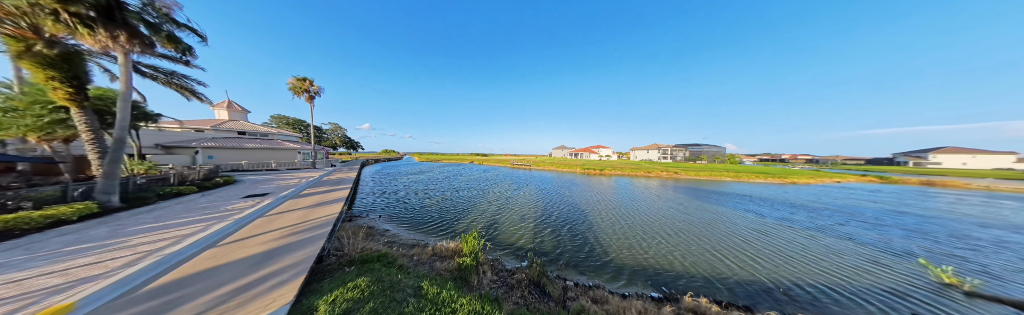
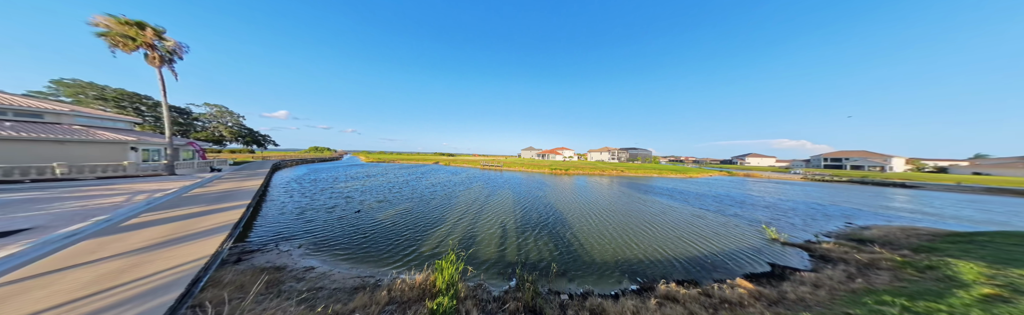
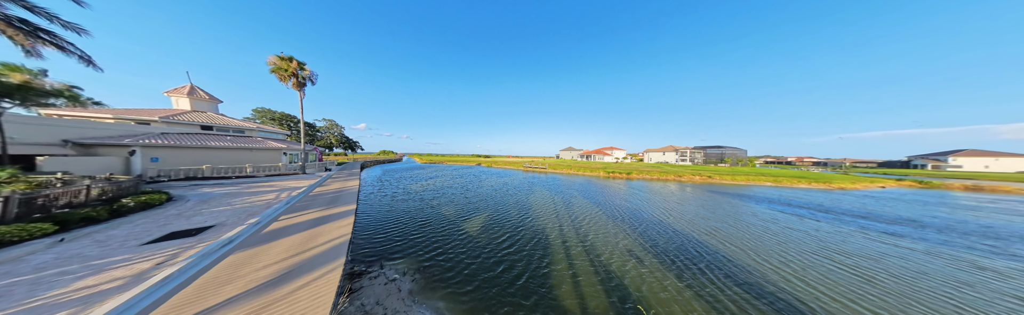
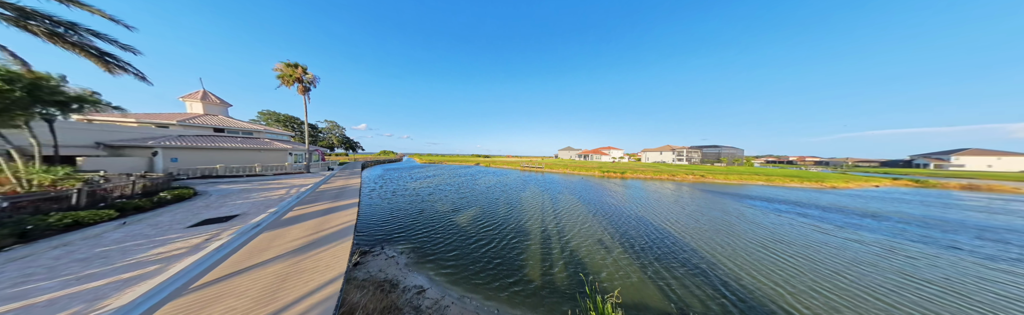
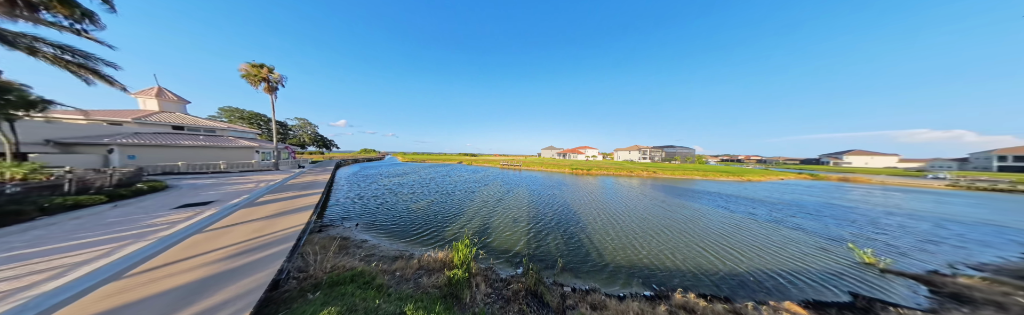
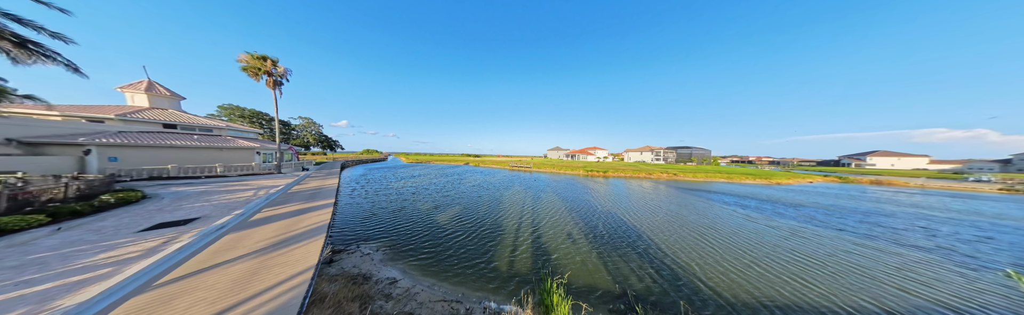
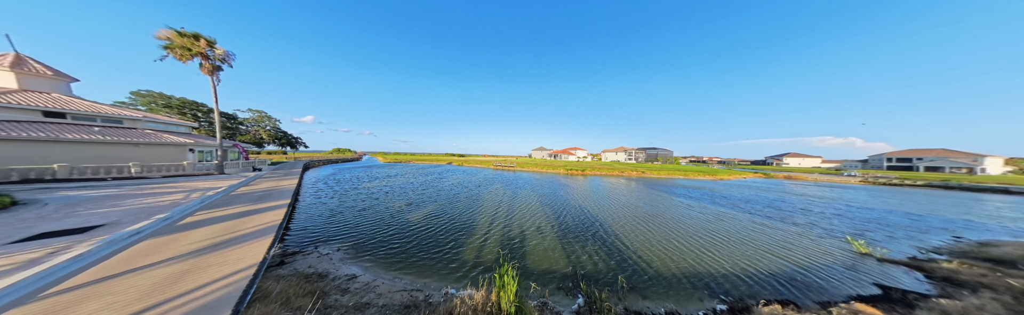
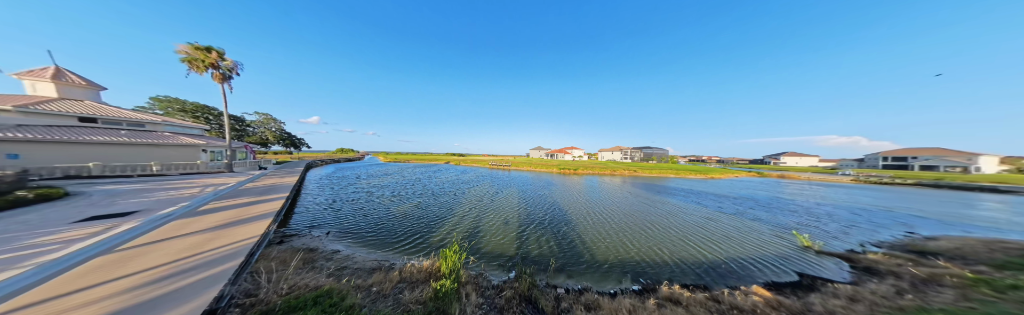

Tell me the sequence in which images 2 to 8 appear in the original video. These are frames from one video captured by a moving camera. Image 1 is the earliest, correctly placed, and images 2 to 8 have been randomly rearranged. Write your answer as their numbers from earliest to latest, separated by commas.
5, 8, 2, 7, 6, 4, 3
